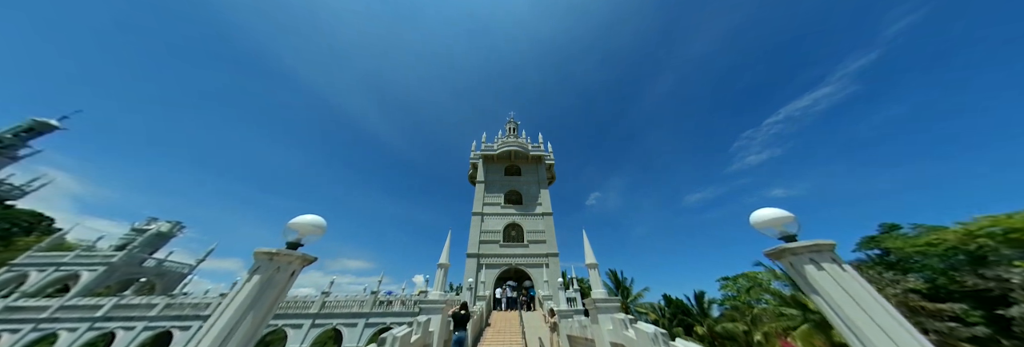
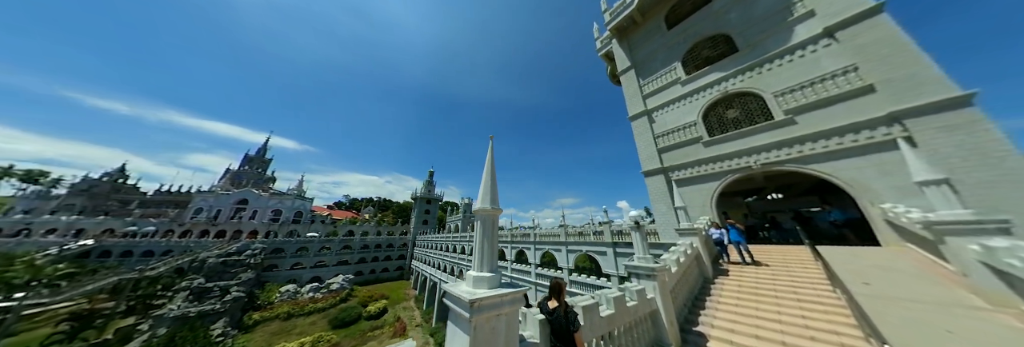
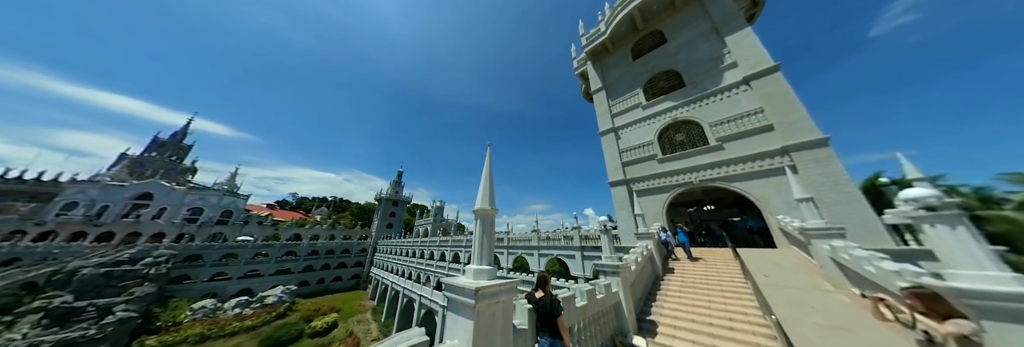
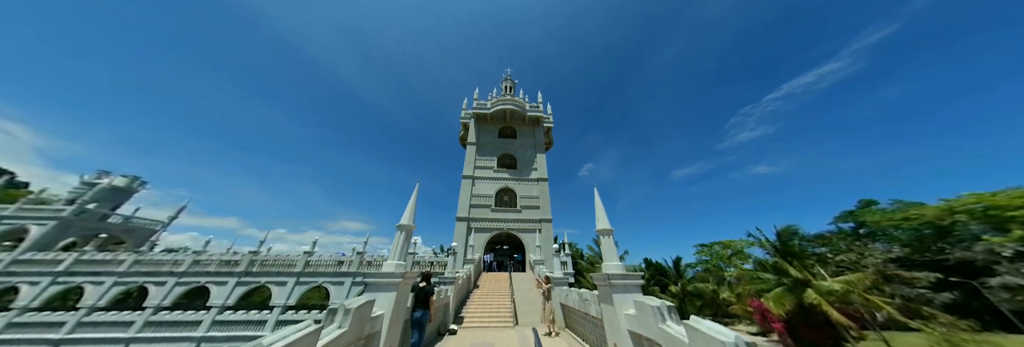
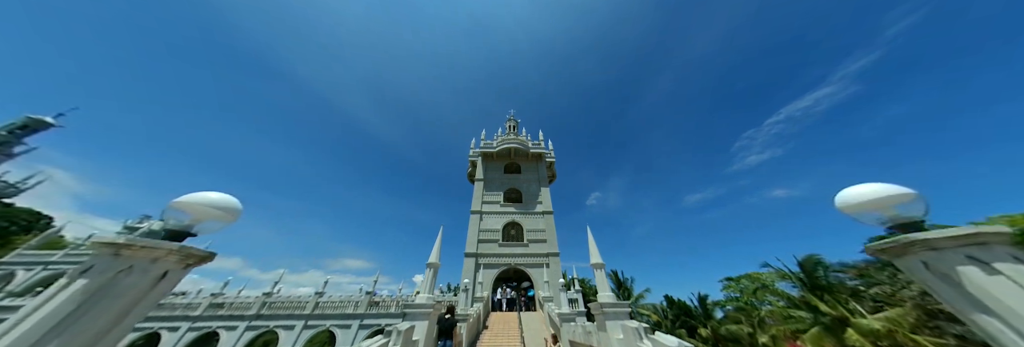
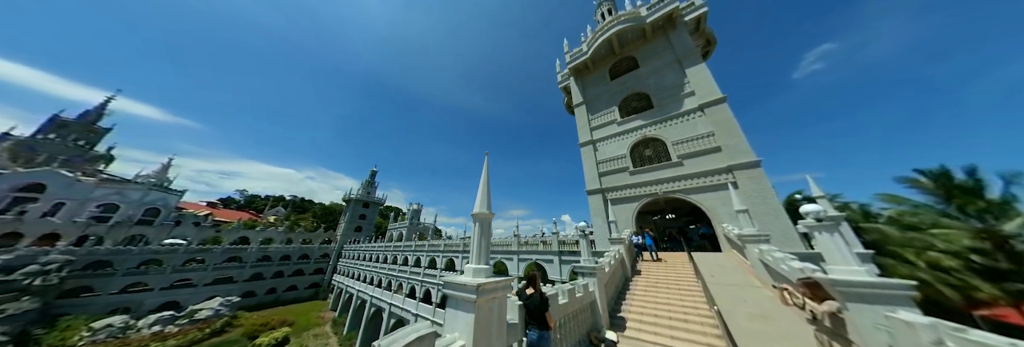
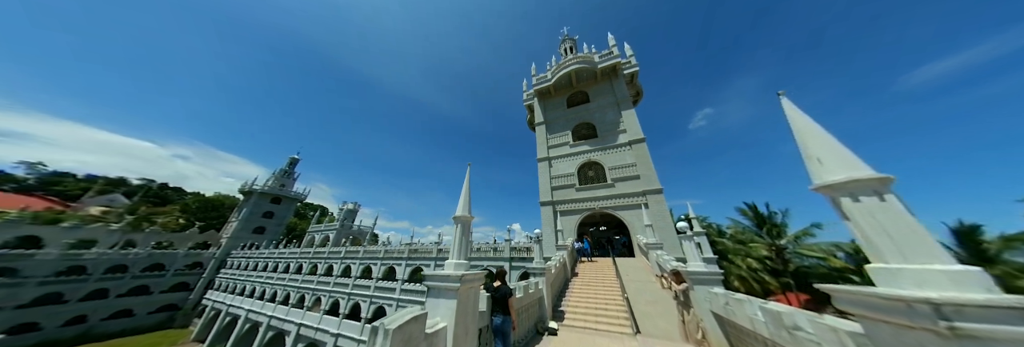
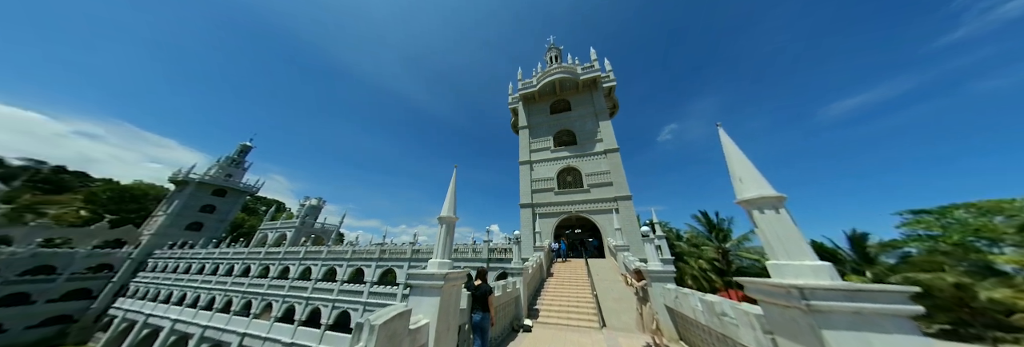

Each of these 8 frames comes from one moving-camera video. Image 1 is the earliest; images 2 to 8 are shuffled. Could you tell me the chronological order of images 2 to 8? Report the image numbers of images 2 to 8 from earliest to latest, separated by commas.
5, 4, 8, 7, 6, 3, 2
